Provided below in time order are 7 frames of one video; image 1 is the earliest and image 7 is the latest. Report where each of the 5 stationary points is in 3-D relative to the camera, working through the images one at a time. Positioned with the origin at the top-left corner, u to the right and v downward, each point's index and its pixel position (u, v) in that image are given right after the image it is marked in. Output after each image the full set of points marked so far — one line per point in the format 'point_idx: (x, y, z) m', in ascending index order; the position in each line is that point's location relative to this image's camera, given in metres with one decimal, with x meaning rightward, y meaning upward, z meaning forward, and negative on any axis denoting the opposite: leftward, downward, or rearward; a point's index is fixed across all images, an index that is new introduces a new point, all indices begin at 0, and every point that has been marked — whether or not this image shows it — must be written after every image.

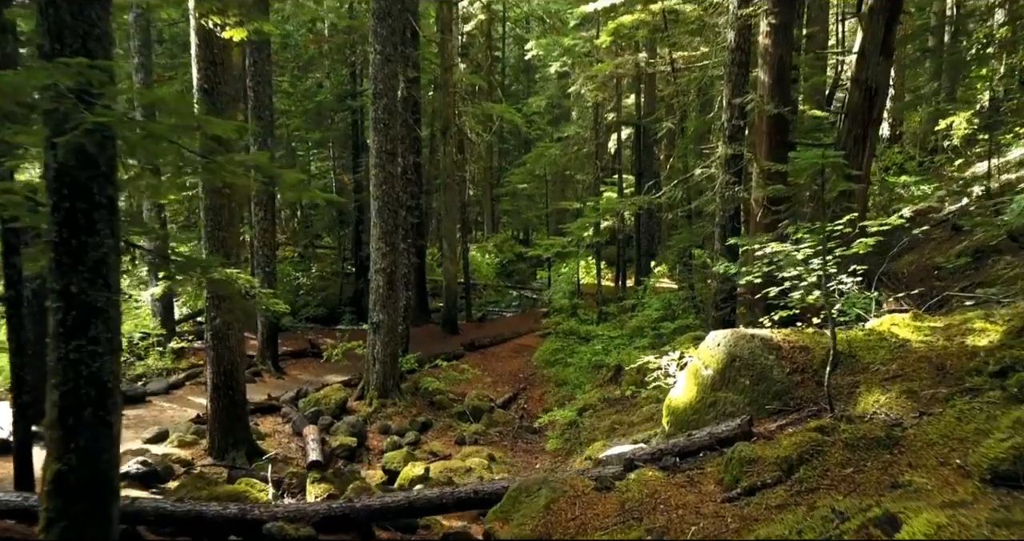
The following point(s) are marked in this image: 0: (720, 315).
0: (+2.6, -0.6, +9.8) m
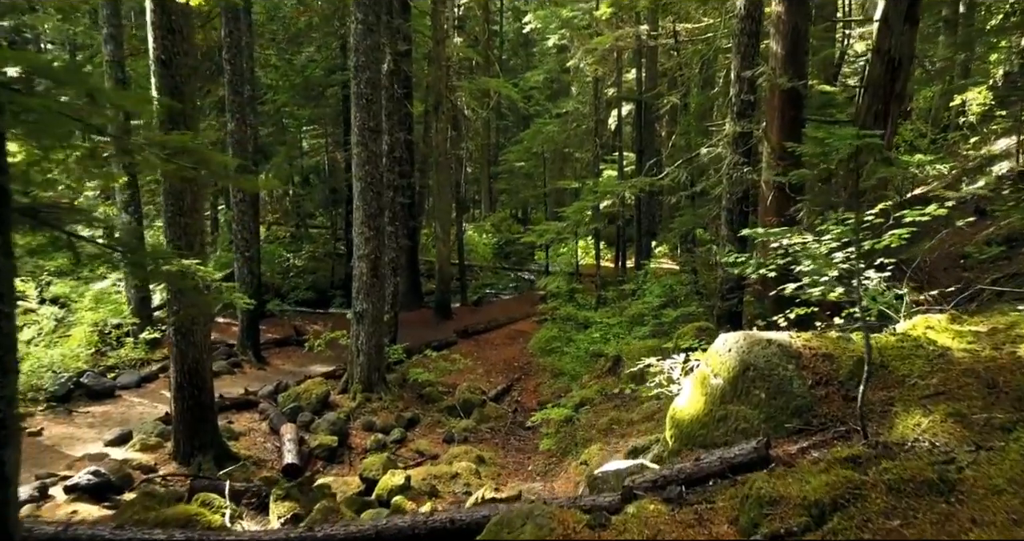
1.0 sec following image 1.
0: (+2.5, -0.4, +9.1) m
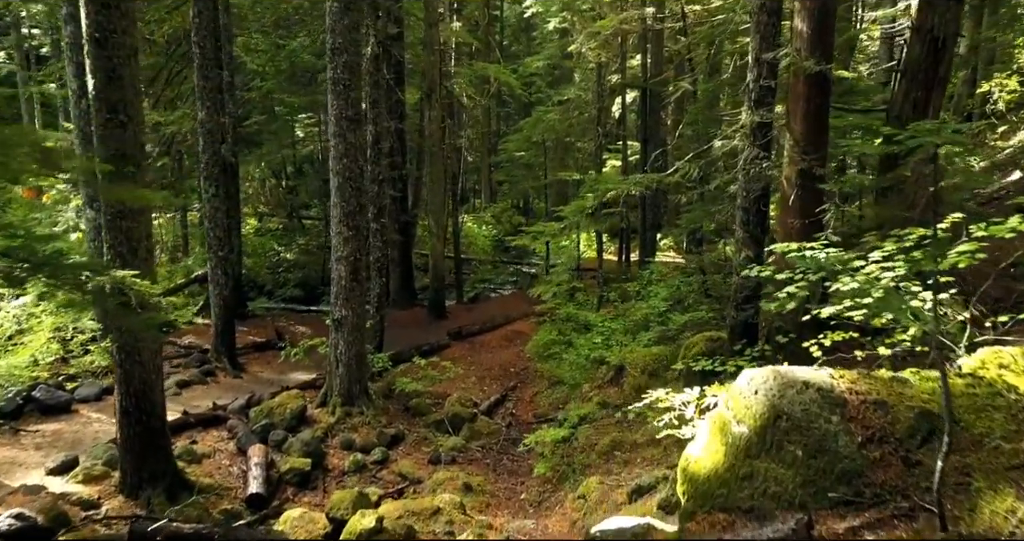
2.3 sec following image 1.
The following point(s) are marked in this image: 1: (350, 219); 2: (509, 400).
0: (+2.4, -0.5, +8.2) m
1: (-2.0, +0.6, +9.8) m
2: (0.0, -1.9, +11.7) m
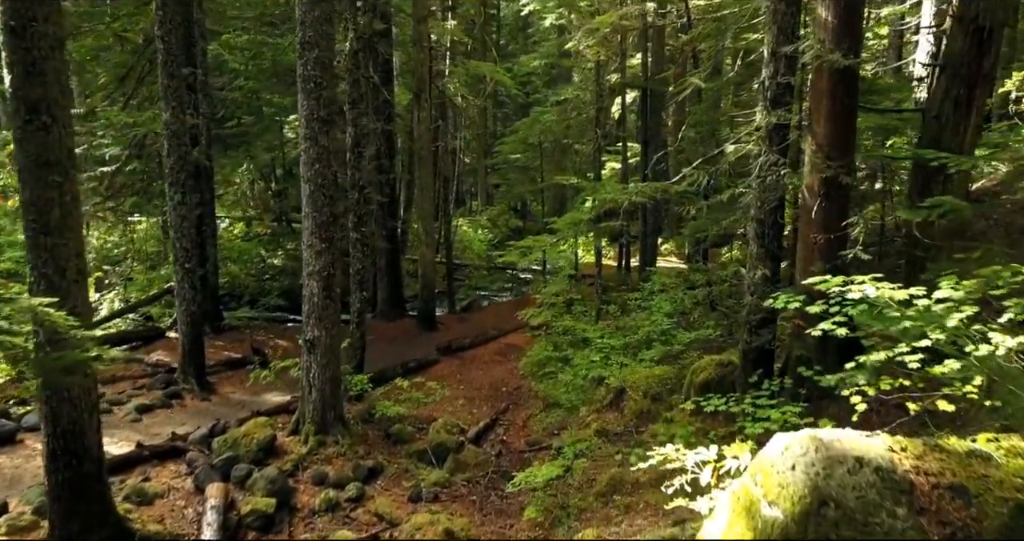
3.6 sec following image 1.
0: (+2.3, -0.7, +7.3) m
1: (-2.2, +0.5, +8.9) m
2: (-0.2, -2.1, +10.8) m
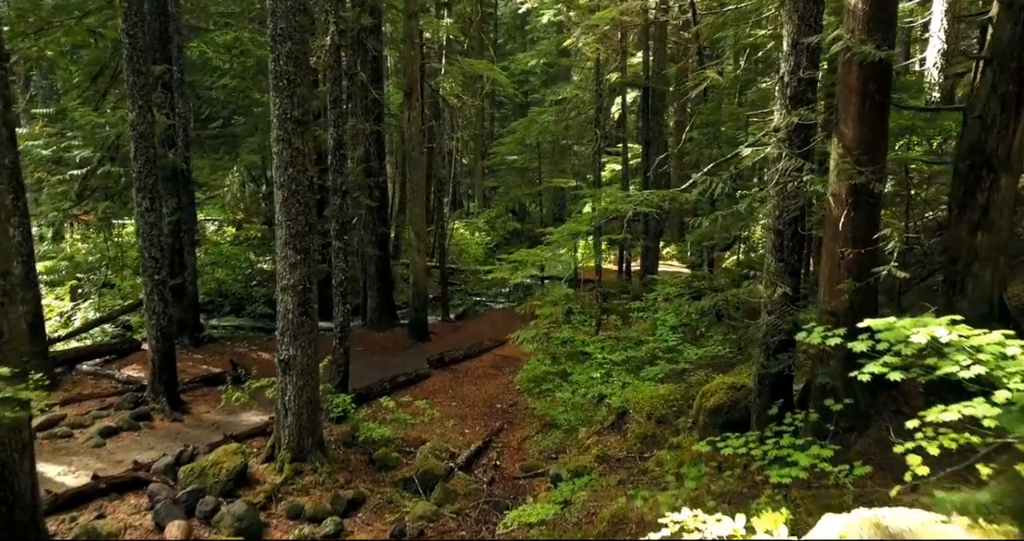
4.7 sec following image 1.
0: (+2.2, -0.8, +6.6) m
1: (-2.2, +0.3, +8.2) m
2: (-0.2, -2.3, +10.1) m
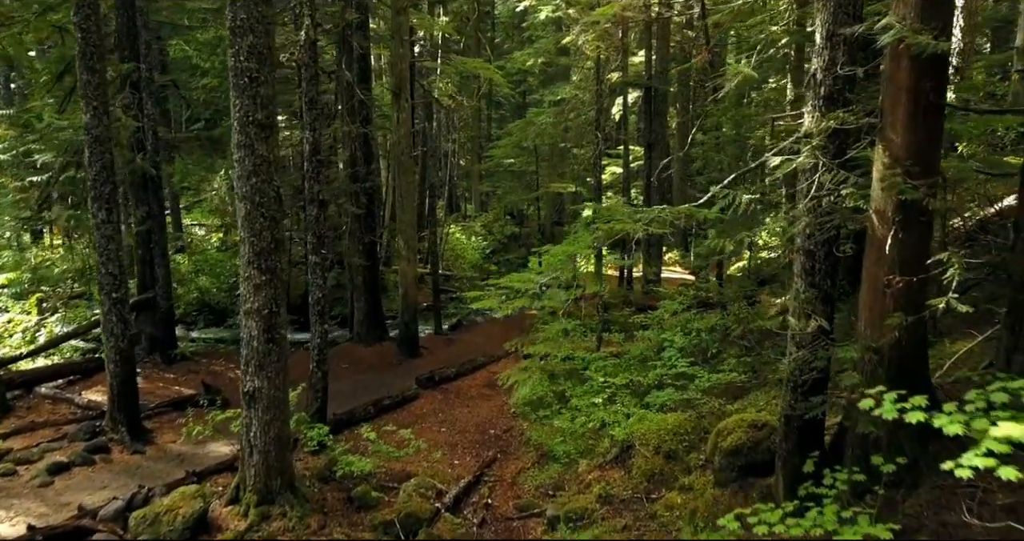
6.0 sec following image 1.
0: (+2.1, -1.0, +5.7) m
1: (-2.3, +0.1, +7.3) m
2: (-0.3, -2.5, +9.2) m
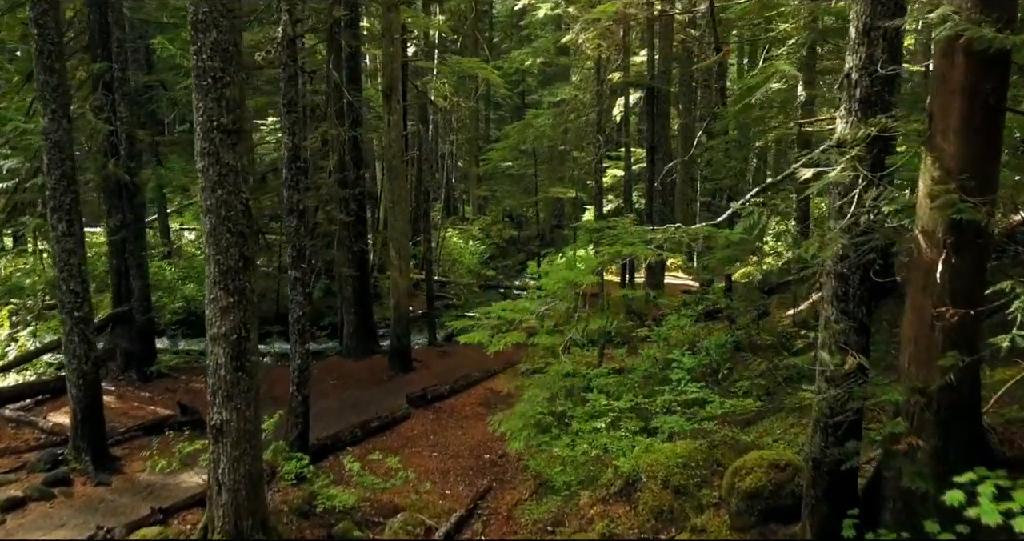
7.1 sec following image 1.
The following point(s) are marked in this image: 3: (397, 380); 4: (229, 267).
0: (+2.1, -1.2, +5.0) m
1: (-2.4, -0.1, +6.6) m
2: (-0.4, -2.6, +8.5) m
3: (-2.0, -1.9, +13.3) m
4: (-2.4, 0.0, +6.5) m
